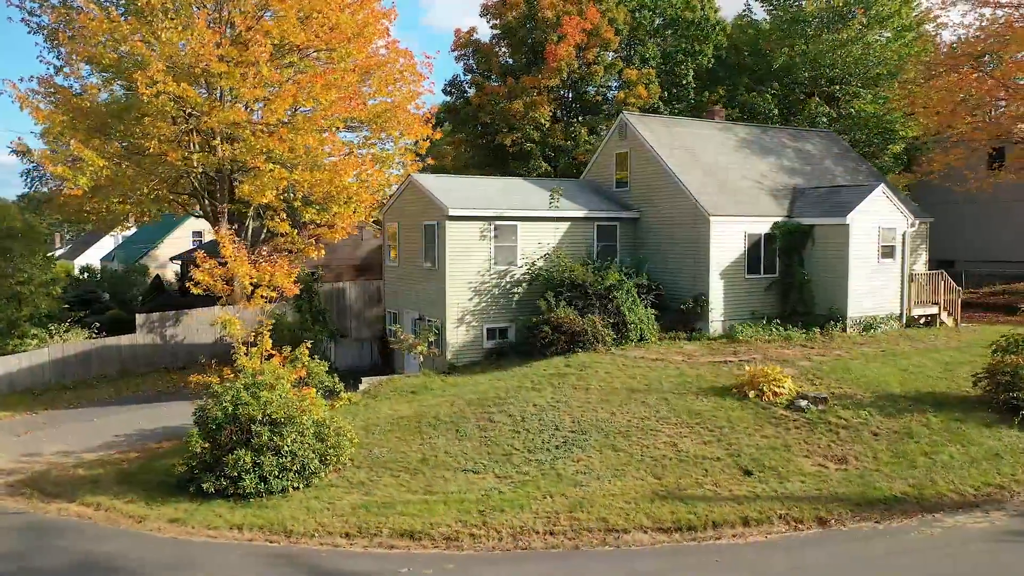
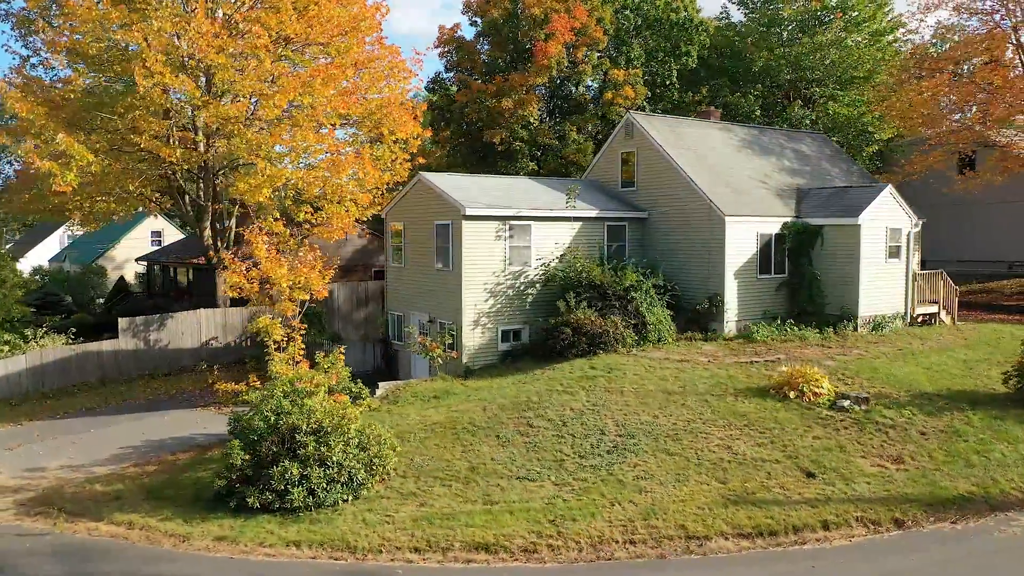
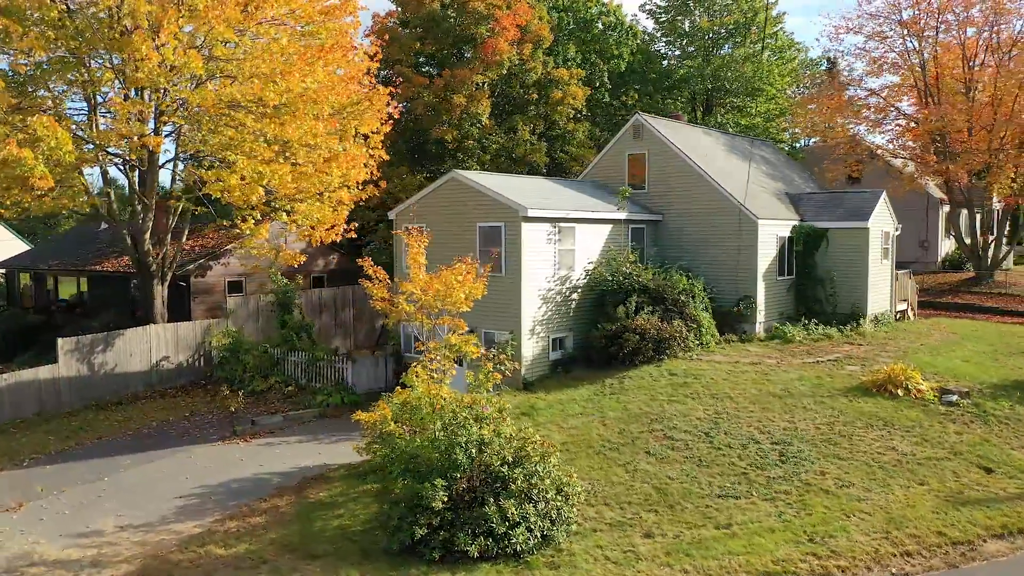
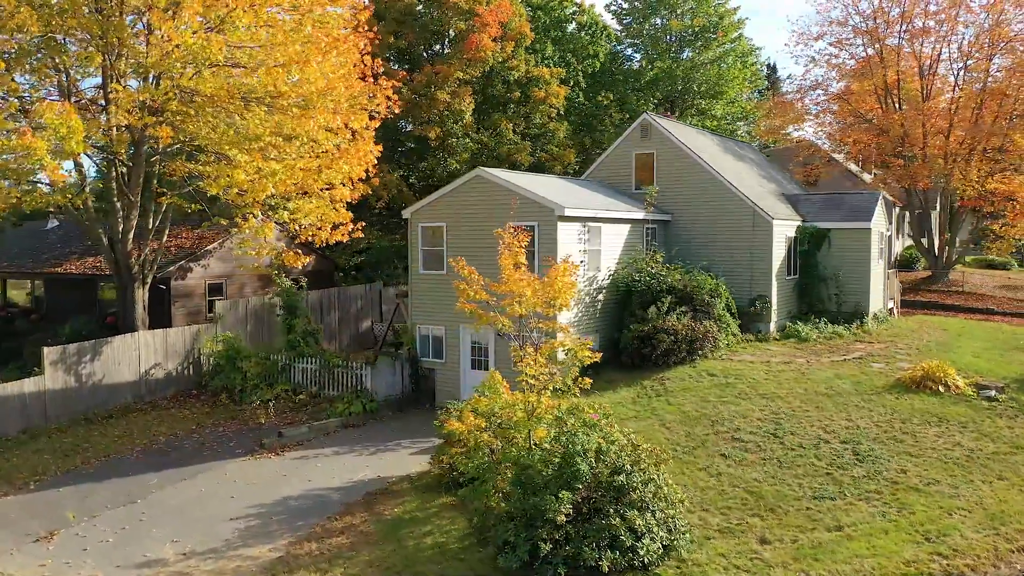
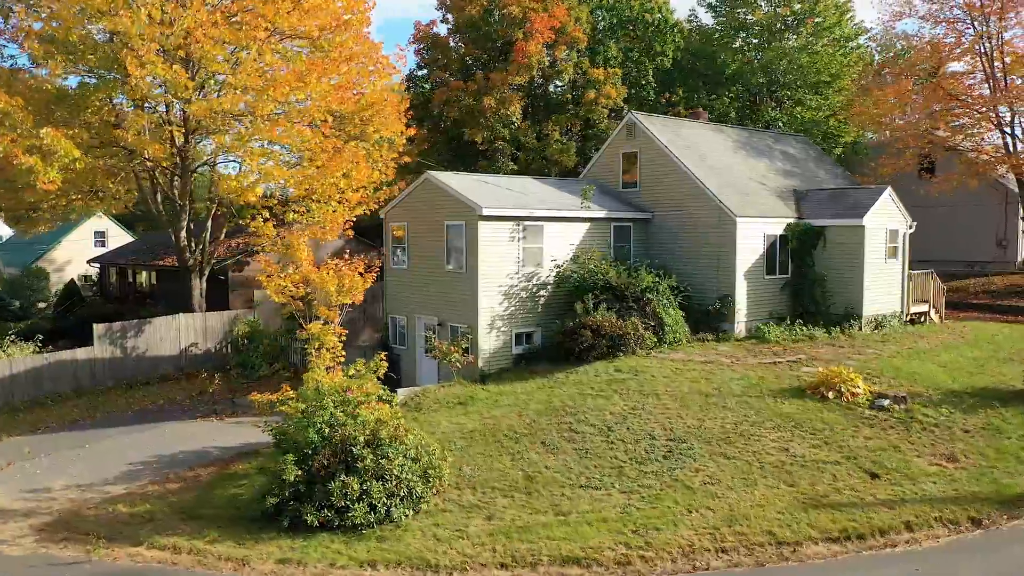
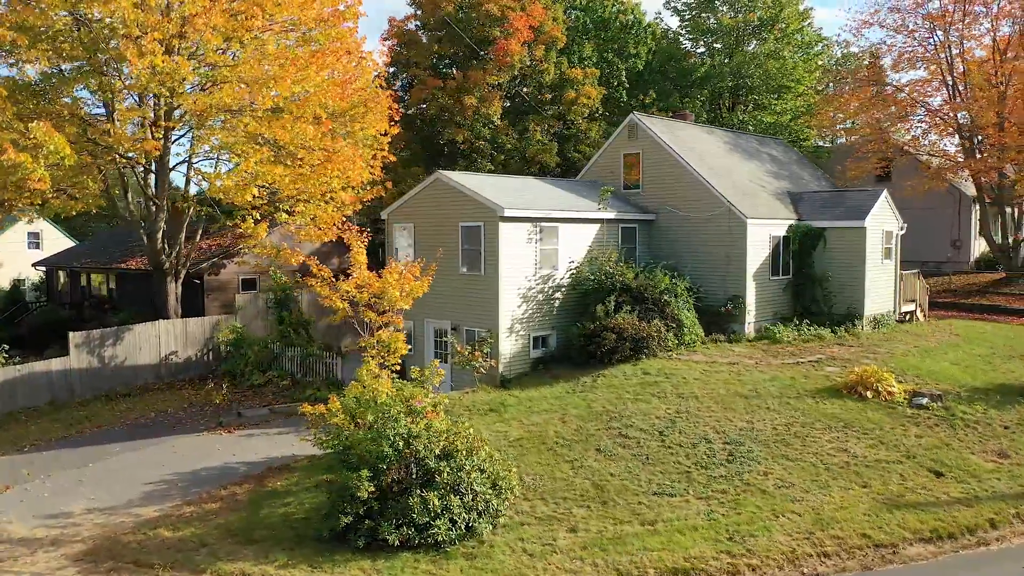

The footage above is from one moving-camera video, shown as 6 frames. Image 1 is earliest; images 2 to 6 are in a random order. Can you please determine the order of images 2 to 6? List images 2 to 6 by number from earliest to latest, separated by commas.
2, 5, 6, 3, 4
